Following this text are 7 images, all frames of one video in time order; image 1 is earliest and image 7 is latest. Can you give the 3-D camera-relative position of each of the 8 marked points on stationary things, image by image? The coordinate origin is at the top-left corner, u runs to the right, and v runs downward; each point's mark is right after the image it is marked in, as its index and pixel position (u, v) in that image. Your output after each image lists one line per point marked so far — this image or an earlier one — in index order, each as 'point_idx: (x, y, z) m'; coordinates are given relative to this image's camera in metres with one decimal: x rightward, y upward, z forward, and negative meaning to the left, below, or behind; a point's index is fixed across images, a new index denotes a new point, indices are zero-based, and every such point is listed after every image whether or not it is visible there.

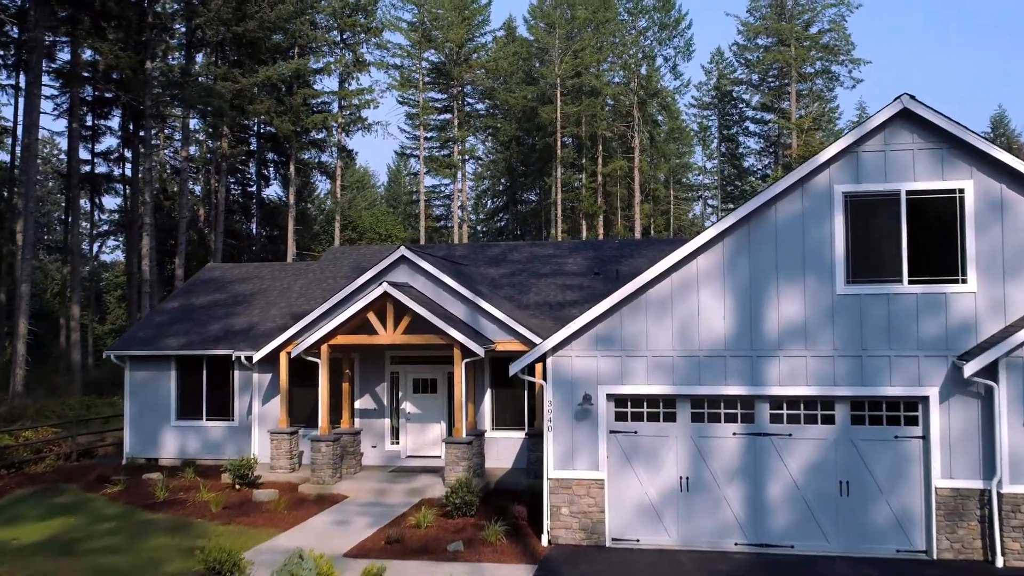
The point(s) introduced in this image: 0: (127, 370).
0: (-4.6, -1.0, +9.3) m
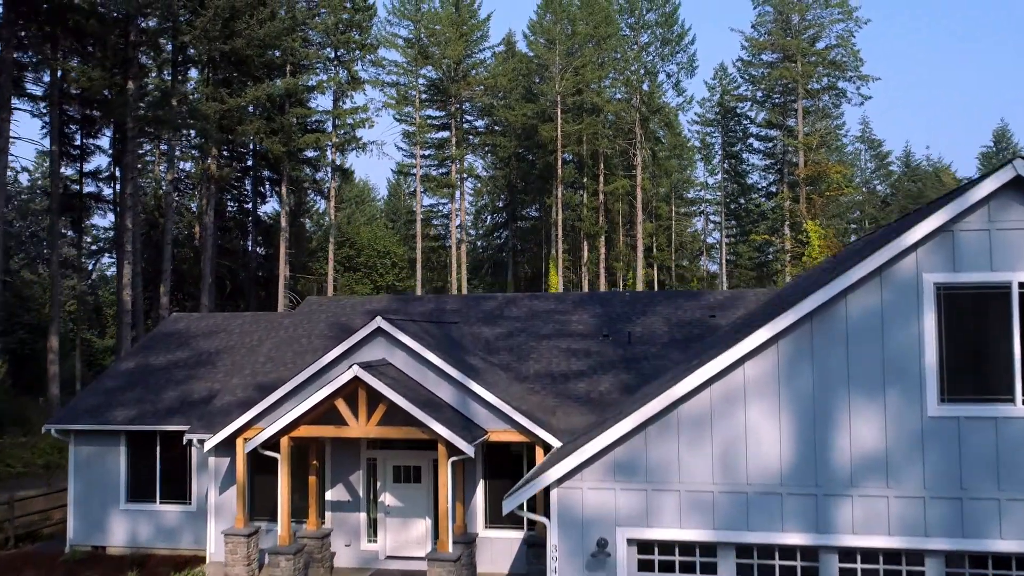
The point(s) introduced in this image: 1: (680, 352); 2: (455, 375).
0: (-4.6, -1.6, +8.2) m
1: (+1.6, -0.6, +7.4) m
2: (-0.4, -0.7, +6.1) m
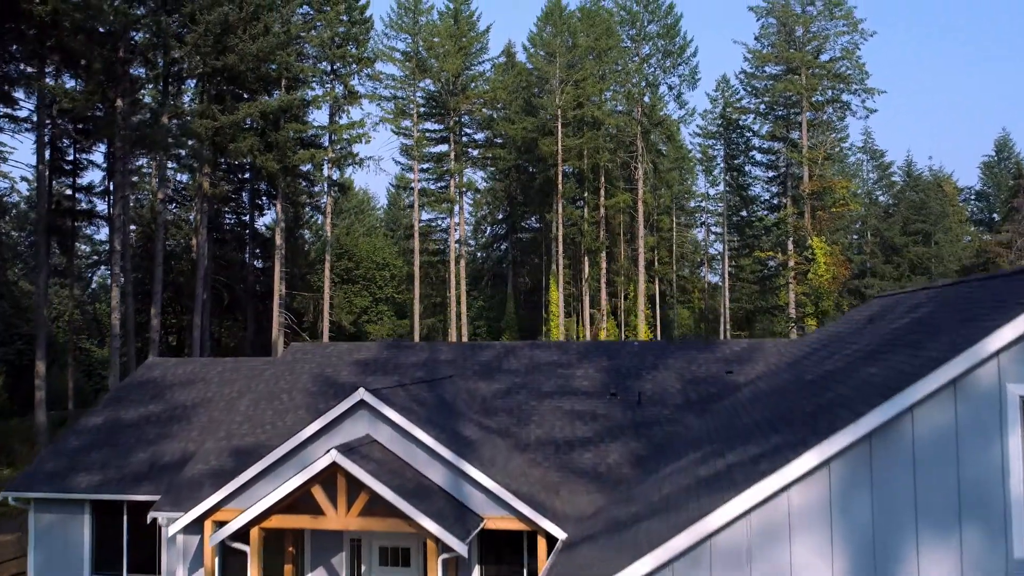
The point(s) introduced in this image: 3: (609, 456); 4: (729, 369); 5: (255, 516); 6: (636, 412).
0: (-4.6, -2.1, +7.5) m
1: (+1.6, -1.1, +6.7) m
2: (-0.5, -1.2, +5.5) m
3: (+0.8, -1.4, +6.3) m
4: (+2.1, -0.8, +7.5) m
5: (-1.7, -1.5, +5.3) m
6: (+1.1, -1.1, +7.0) m
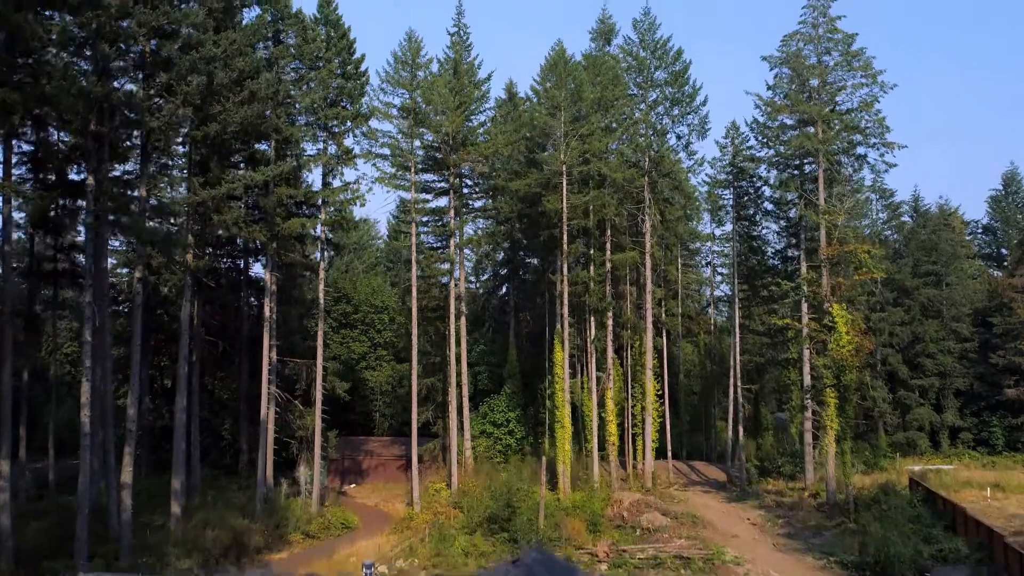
0: (-4.5, -4.1, +5.8) m
1: (+1.7, -3.1, +5.0) m
2: (-0.3, -3.1, +3.7) m
3: (+0.9, -3.3, +4.6) m
4: (+2.2, -2.8, +5.7) m
5: (-1.6, -3.5, +3.6) m
6: (+1.2, -3.1, +5.3) m
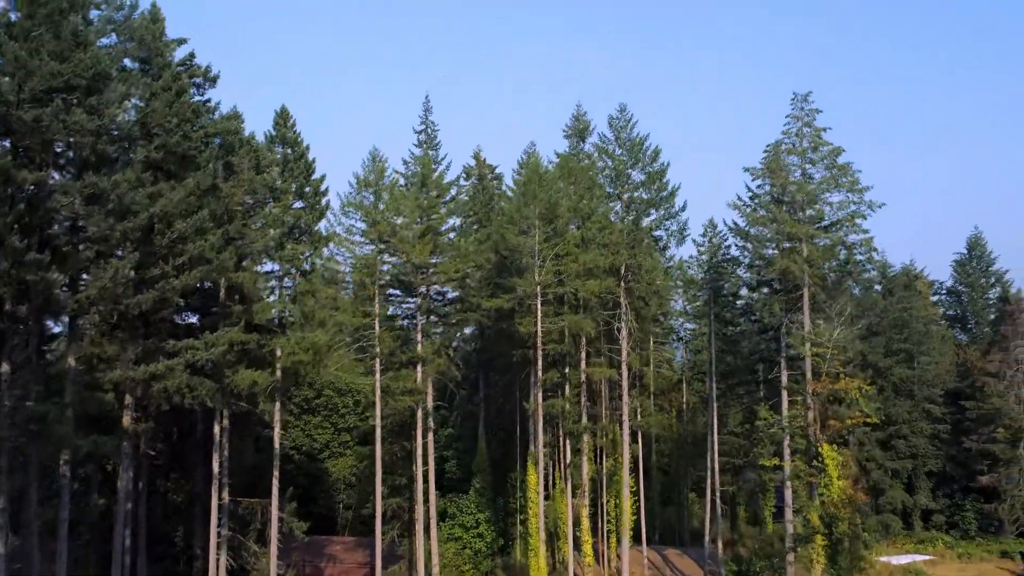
0: (-4.3, -8.9, +3.4) m
1: (+1.9, -7.8, +3.0) m
2: (-0.1, -7.8, +1.6) m
3: (+1.1, -8.0, +2.5) m
4: (+2.4, -7.5, +3.7) m
5: (-1.3, -8.2, +1.4) m
6: (+1.4, -7.8, +3.2) m
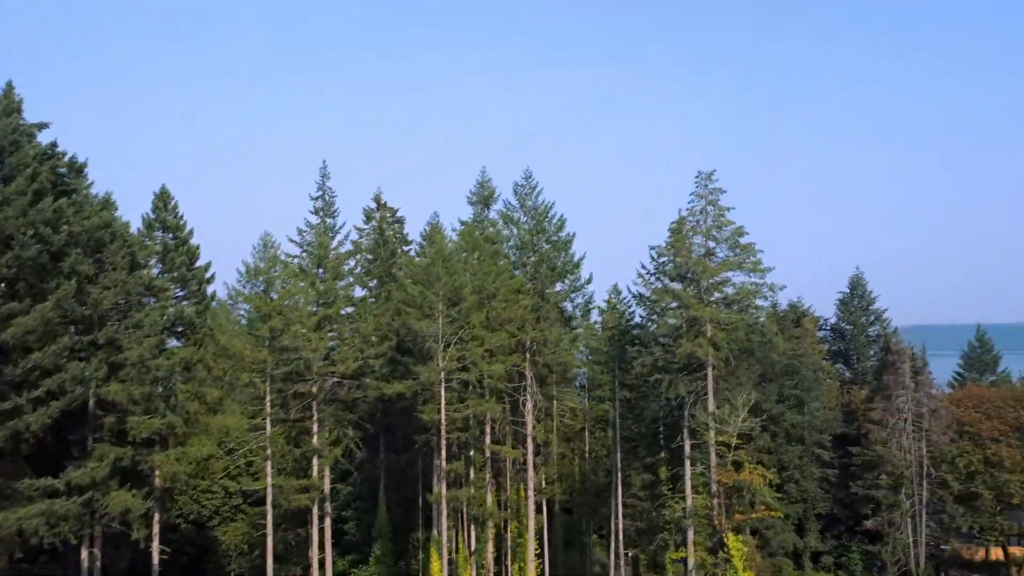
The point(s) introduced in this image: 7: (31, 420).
0: (-4.5, -12.2, +1.6) m
1: (+1.8, -11.2, +2.0) m
2: (0.0, -11.2, +0.4) m
3: (+1.1, -11.4, +1.4) m
4: (+2.1, -10.9, +2.8) m
5: (-1.2, -11.5, -0.1) m
6: (+1.3, -11.2, +2.1) m
7: (-11.4, -3.4, +18.8) m
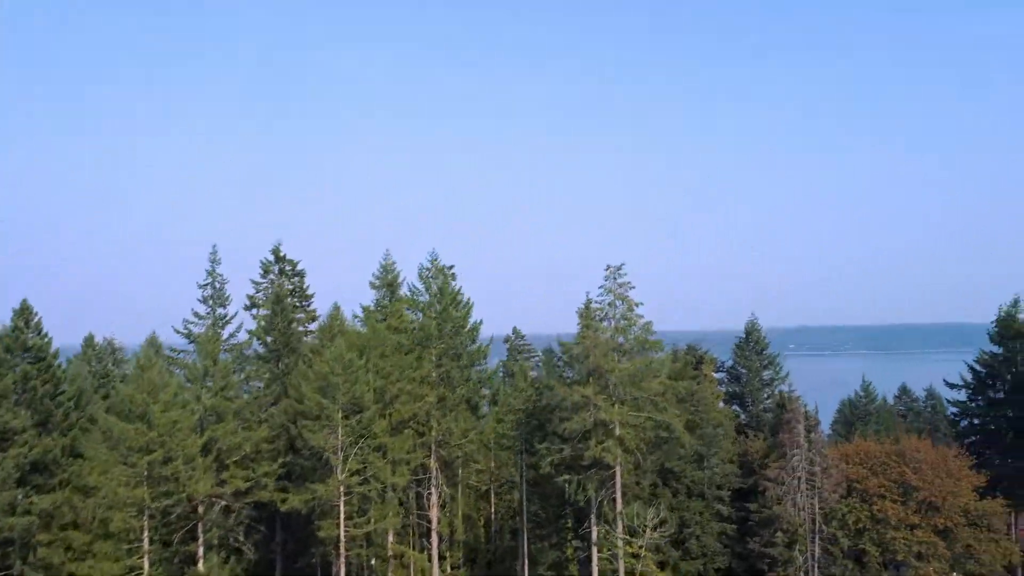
0: (-4.4, -16.3, -0.3) m
1: (+1.8, -15.2, +0.8) m
2: (+0.2, -15.2, -1.0) m
3: (+1.1, -15.5, +0.2) m
4: (+2.0, -14.9, +1.7) m
5: (-1.0, -15.6, -1.5) m
6: (+1.2, -15.2, +0.9) m
7: (-13.4, -7.4, +15.9) m
